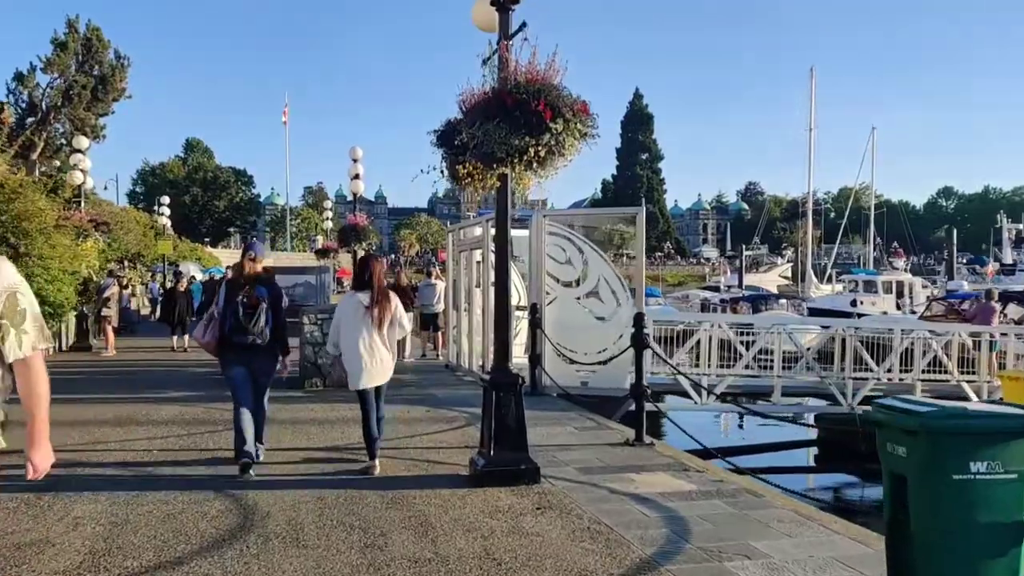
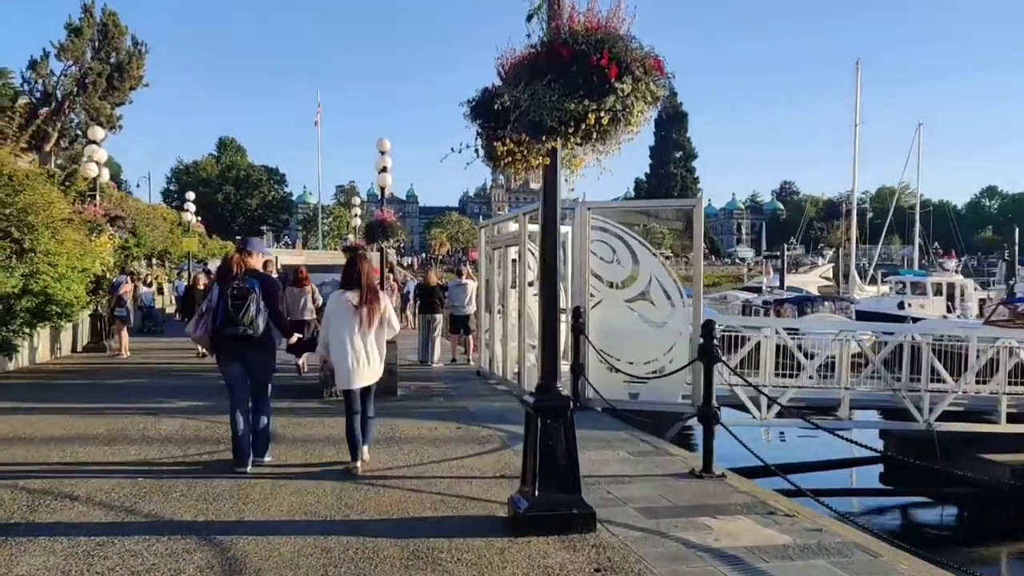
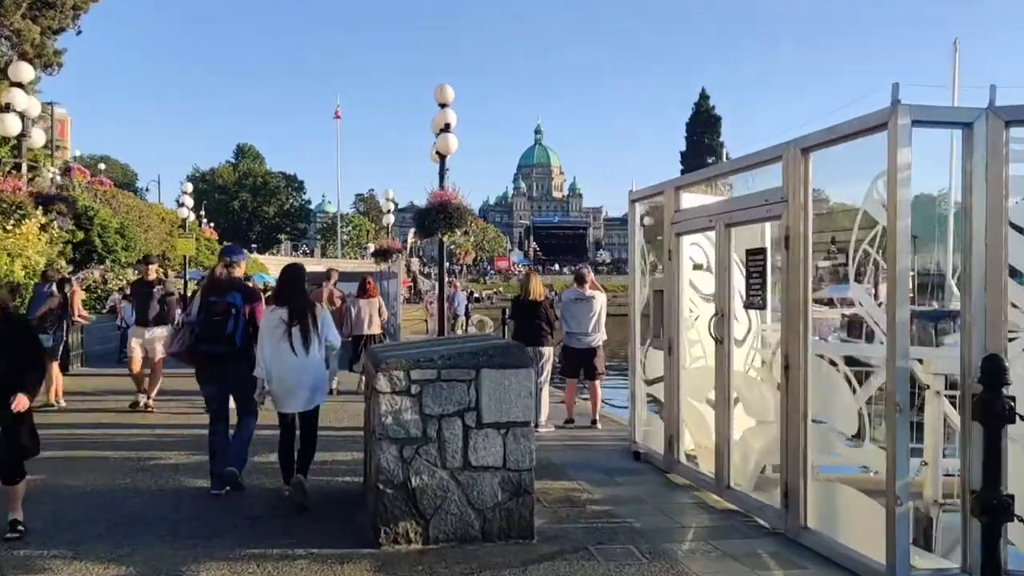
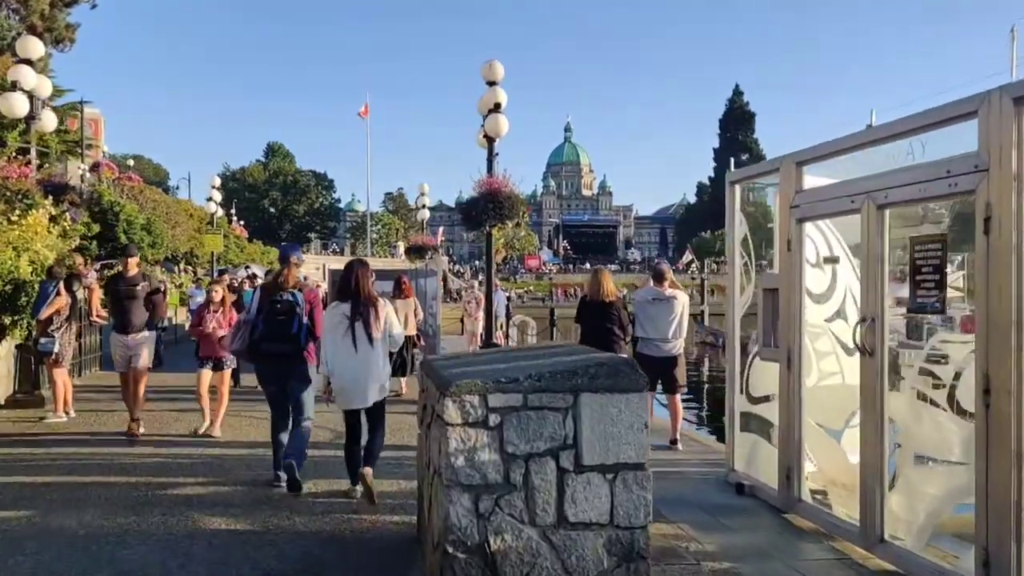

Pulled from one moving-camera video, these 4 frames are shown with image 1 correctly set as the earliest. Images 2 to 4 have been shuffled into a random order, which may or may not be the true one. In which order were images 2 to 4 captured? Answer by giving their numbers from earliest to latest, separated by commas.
2, 3, 4
